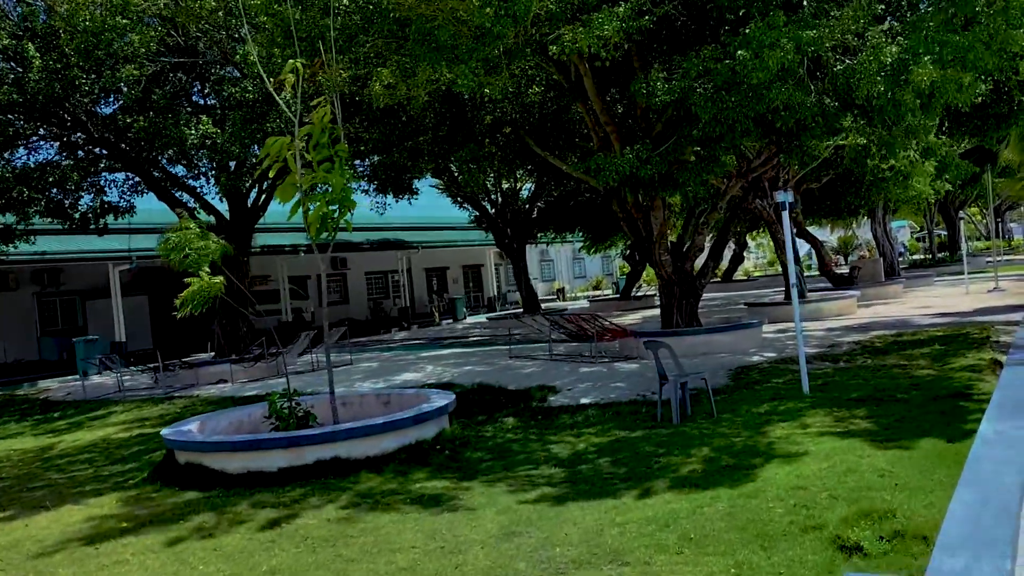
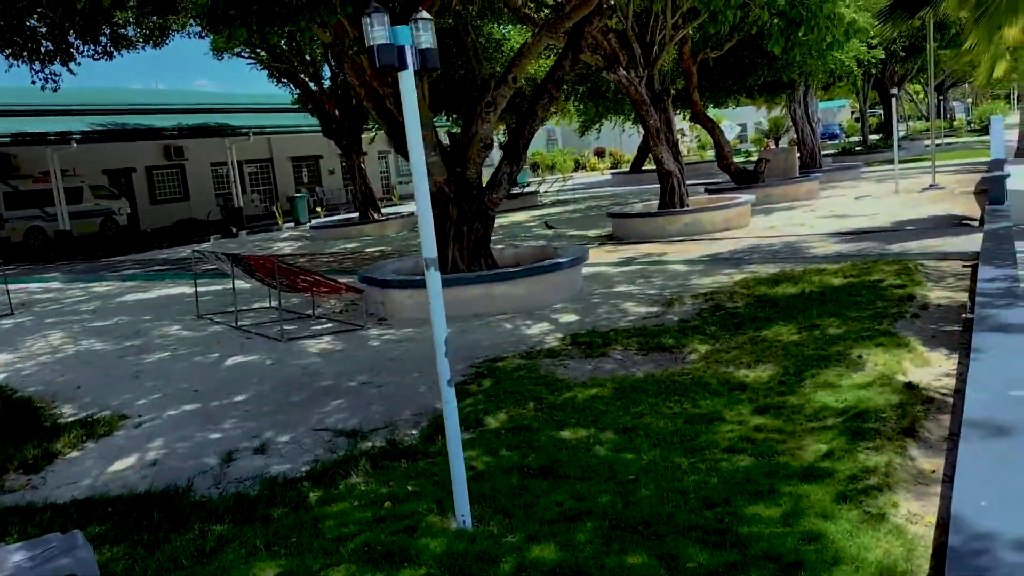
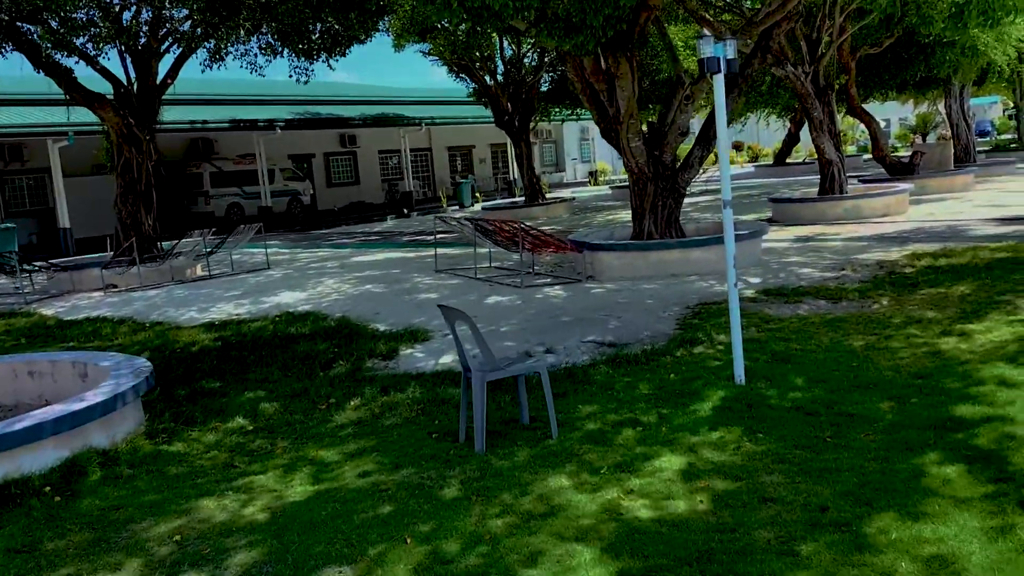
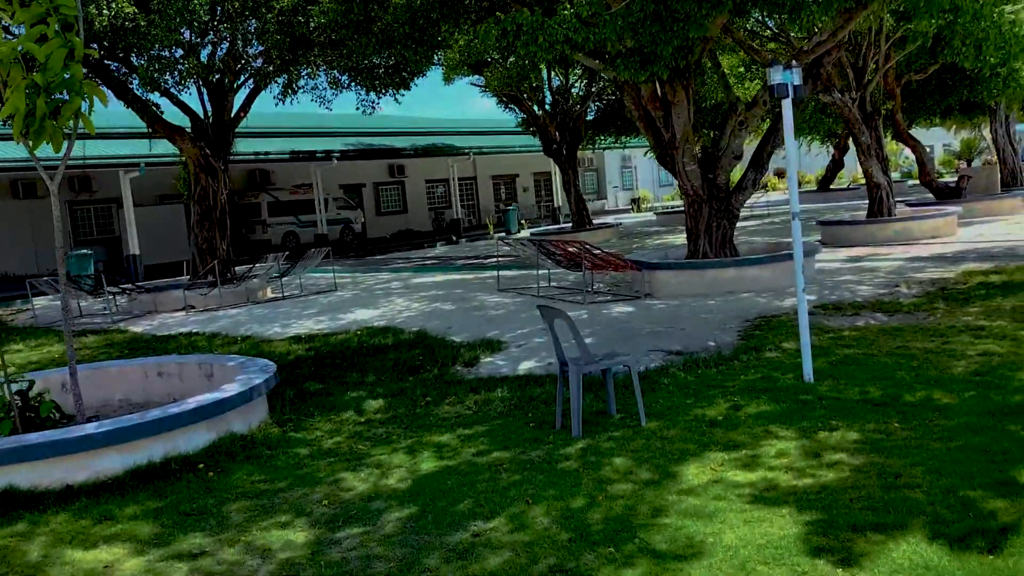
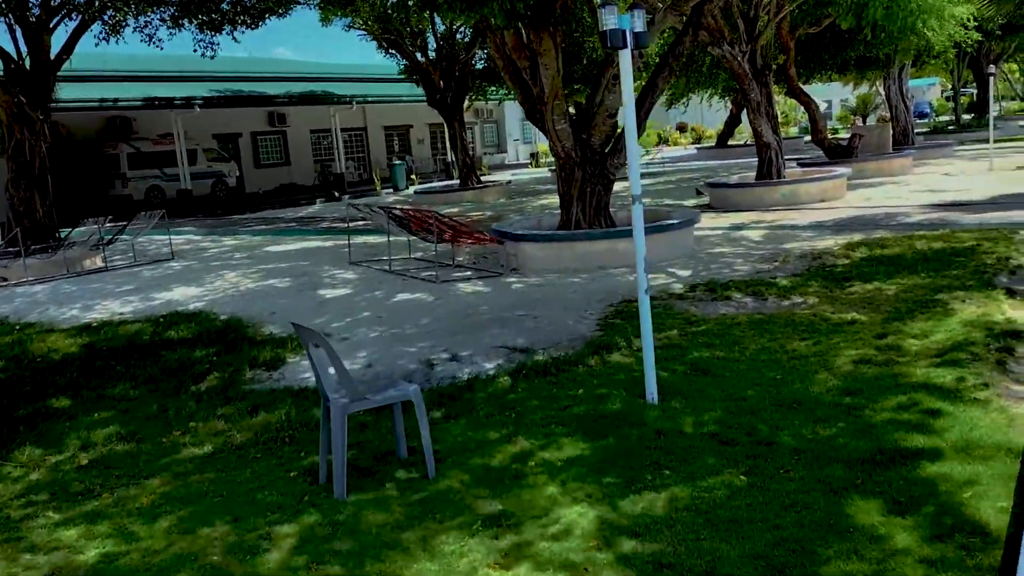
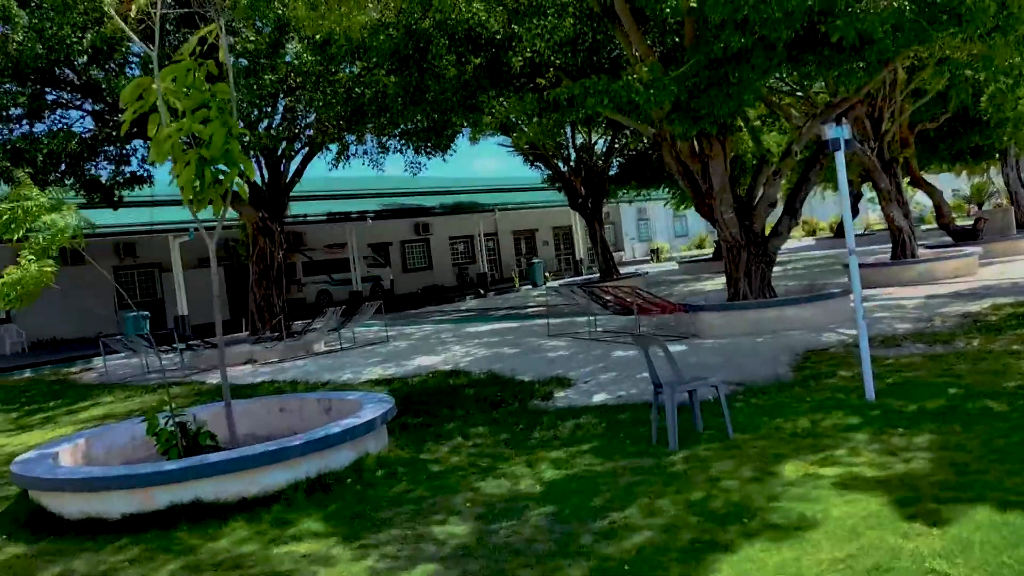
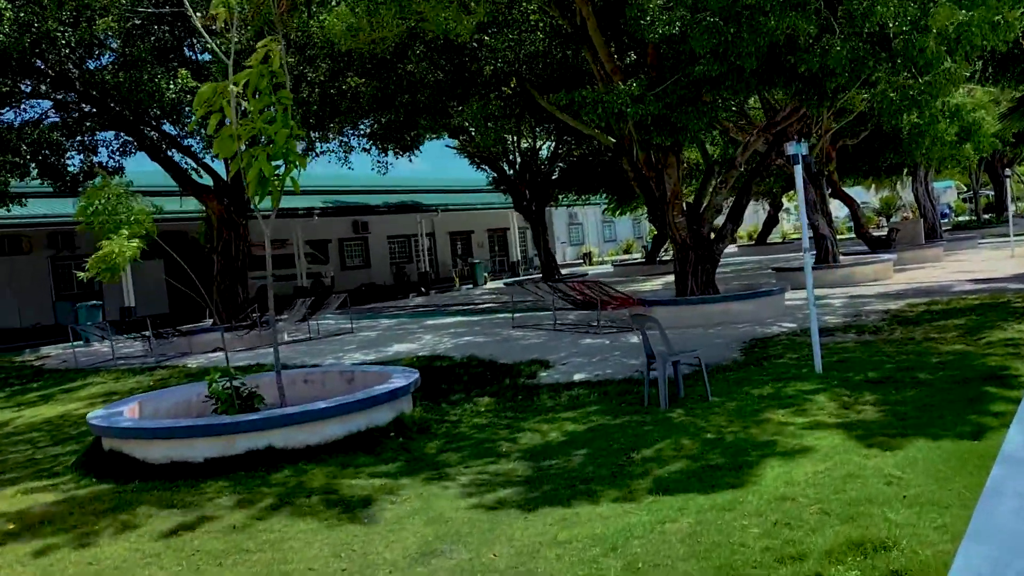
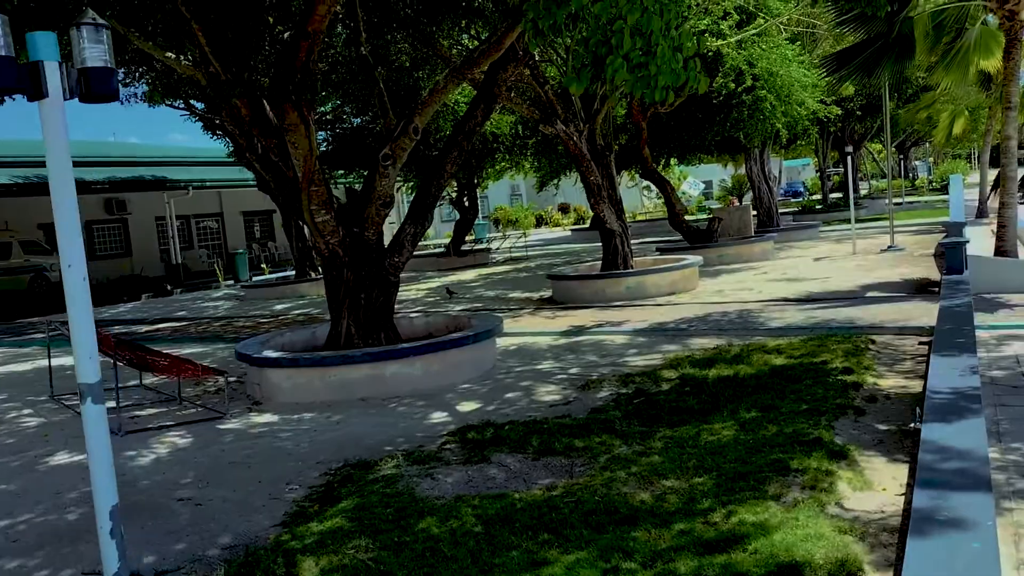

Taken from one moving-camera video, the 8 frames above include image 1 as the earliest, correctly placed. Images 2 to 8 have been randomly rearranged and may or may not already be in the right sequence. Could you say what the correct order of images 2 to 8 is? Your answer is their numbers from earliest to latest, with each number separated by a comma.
7, 6, 4, 3, 5, 2, 8
